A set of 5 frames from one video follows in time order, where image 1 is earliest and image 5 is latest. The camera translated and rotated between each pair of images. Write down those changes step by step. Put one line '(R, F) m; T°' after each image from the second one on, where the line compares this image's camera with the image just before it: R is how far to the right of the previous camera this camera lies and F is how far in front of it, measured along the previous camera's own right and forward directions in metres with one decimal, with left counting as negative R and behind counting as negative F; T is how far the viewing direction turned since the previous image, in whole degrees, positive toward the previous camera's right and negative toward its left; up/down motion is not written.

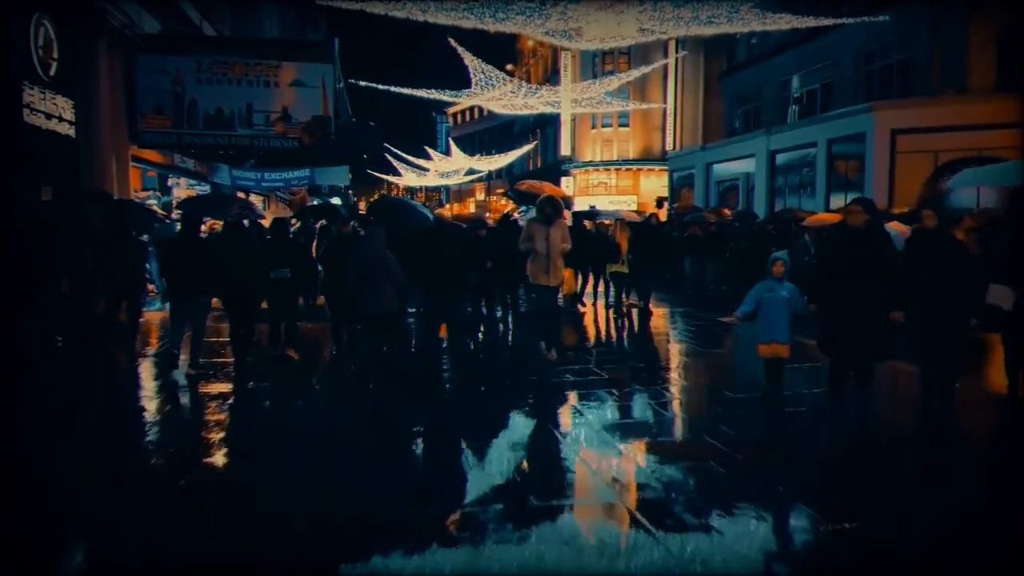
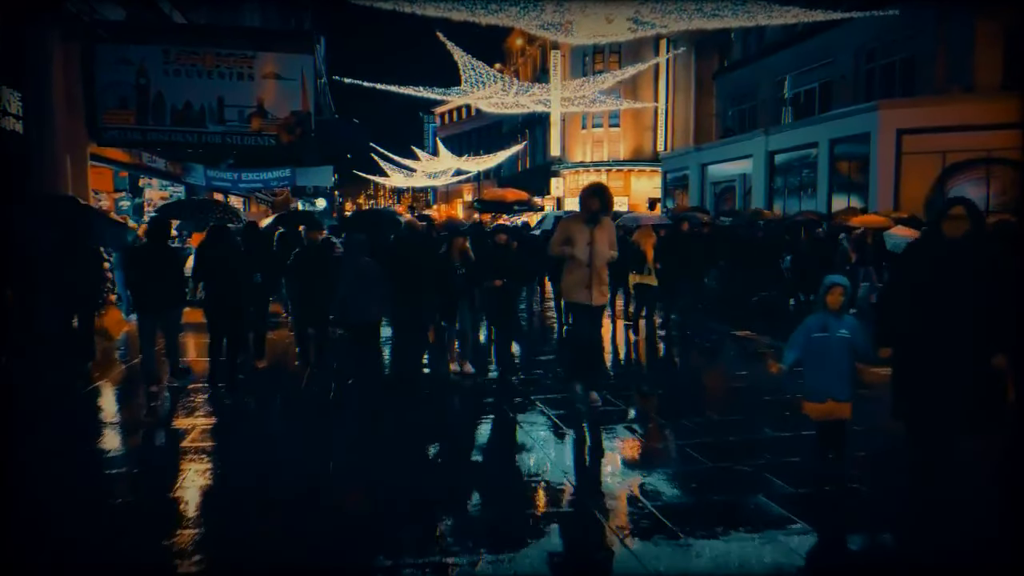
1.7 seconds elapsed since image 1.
(-0.1, +0.8) m; +1°
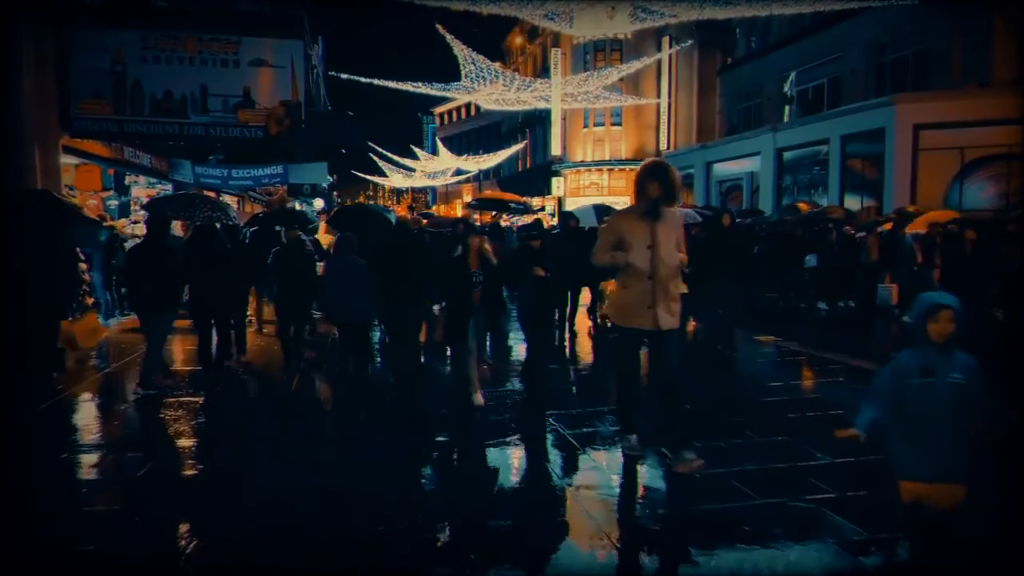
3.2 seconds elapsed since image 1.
(-0.1, +0.6) m; 0°
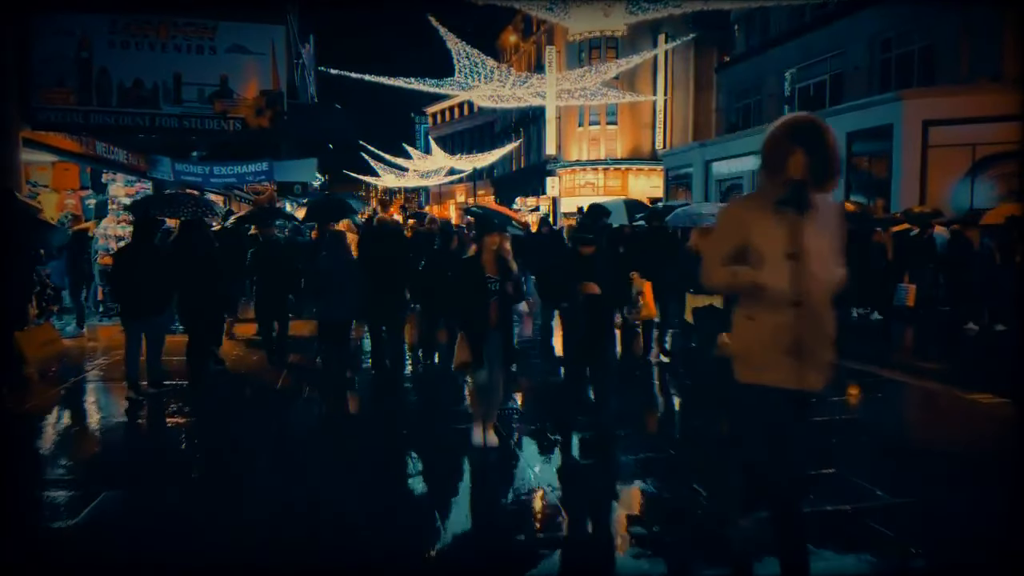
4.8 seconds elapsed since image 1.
(-0.1, +0.6) m; +1°
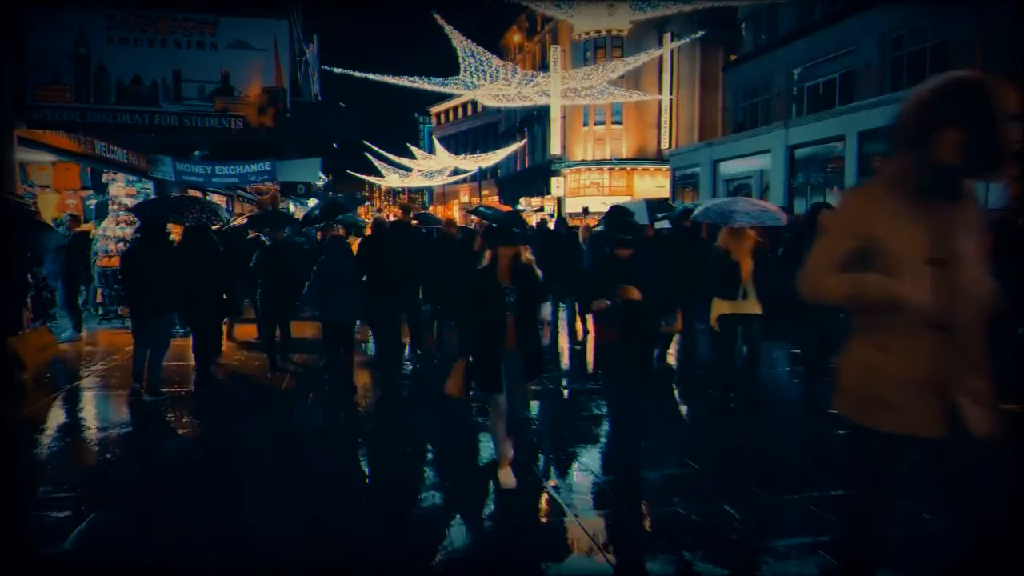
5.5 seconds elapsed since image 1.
(-0.1, +0.2) m; 0°
